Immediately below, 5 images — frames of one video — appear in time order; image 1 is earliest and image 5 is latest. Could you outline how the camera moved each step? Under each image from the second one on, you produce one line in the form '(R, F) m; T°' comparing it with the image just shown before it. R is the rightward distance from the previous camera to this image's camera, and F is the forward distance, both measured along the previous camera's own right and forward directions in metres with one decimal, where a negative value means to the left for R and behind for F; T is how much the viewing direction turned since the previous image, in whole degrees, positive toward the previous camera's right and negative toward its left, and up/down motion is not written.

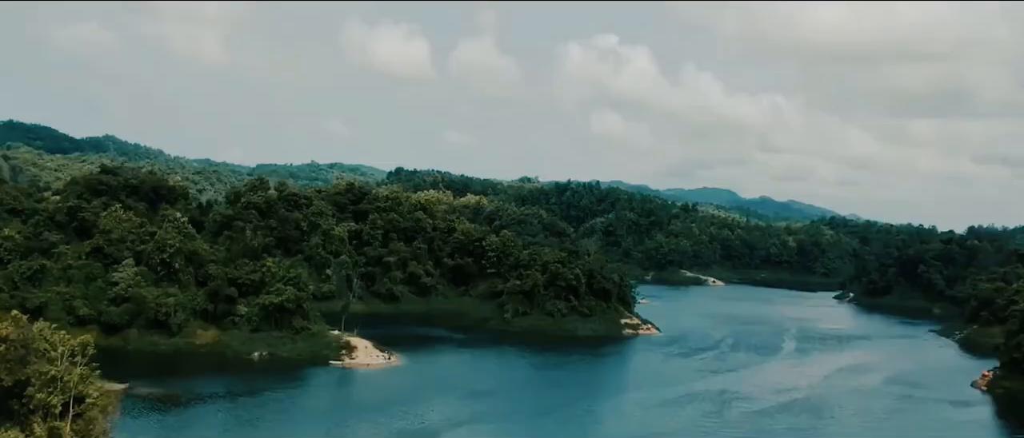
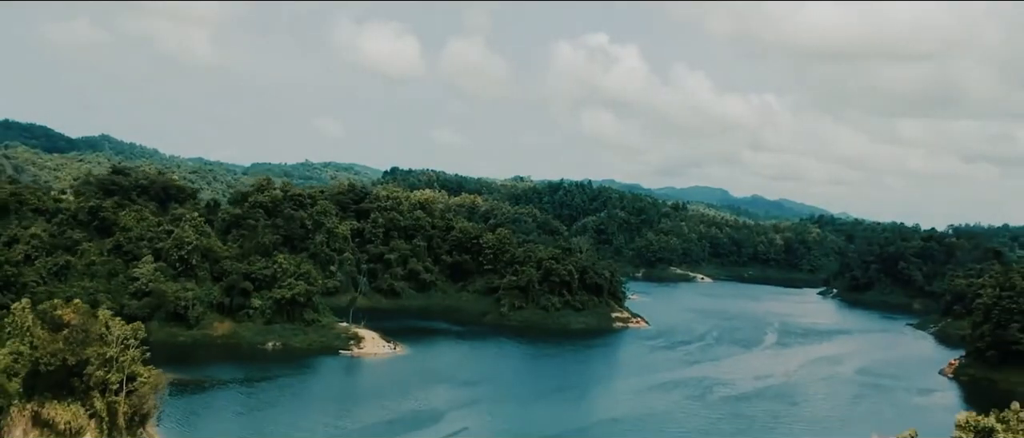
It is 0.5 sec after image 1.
(-0.4, -4.2) m; +1°
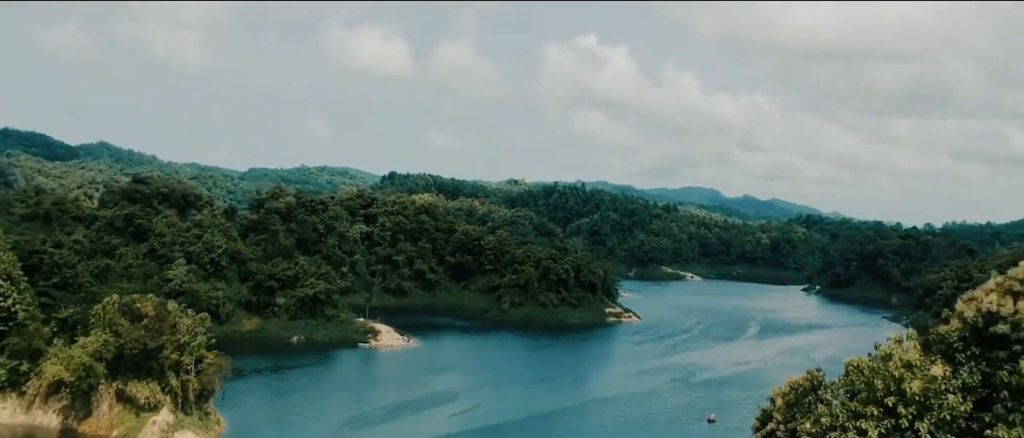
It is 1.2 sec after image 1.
(-0.8, -6.5) m; 0°
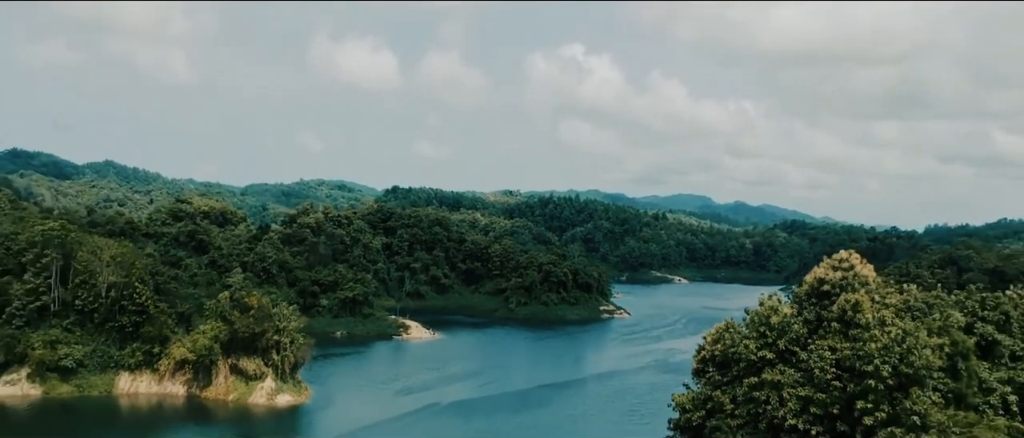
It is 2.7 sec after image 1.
(-1.6, -13.2) m; +1°
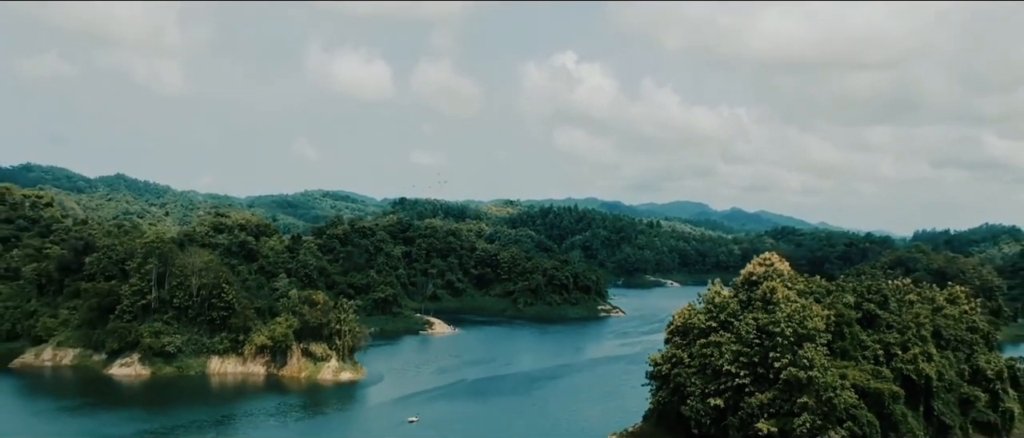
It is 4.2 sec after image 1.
(-1.4, -13.4) m; 0°
